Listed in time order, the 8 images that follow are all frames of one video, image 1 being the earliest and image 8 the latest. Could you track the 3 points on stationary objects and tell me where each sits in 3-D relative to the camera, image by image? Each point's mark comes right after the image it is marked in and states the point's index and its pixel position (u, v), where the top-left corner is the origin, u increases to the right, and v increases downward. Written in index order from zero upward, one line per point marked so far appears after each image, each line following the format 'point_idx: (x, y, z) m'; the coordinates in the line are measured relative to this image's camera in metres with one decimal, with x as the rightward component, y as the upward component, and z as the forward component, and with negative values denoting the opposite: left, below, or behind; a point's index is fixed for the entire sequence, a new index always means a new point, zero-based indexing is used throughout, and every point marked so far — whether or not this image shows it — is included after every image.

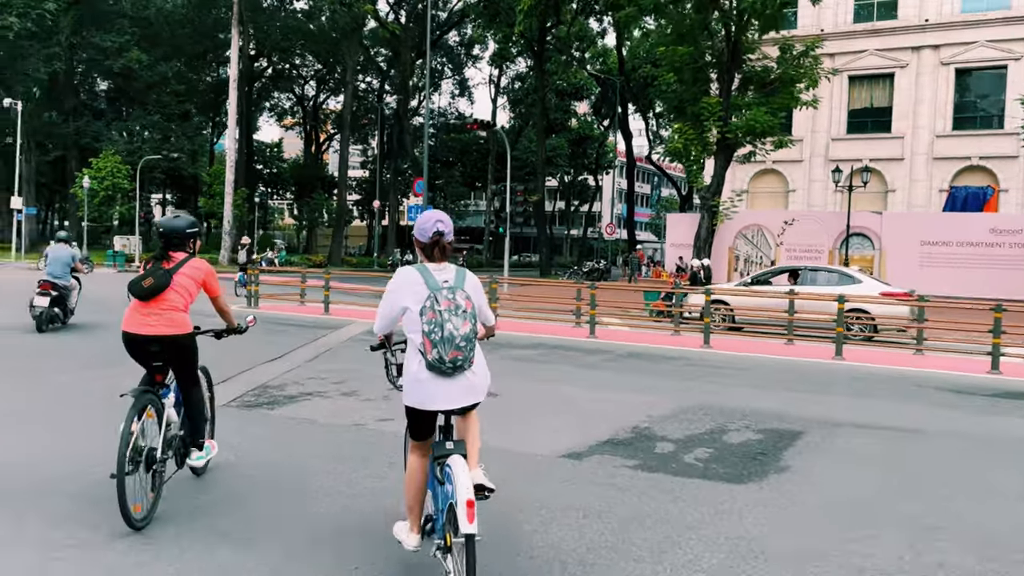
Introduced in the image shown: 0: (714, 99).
0: (+4.7, +4.3, +19.7) m
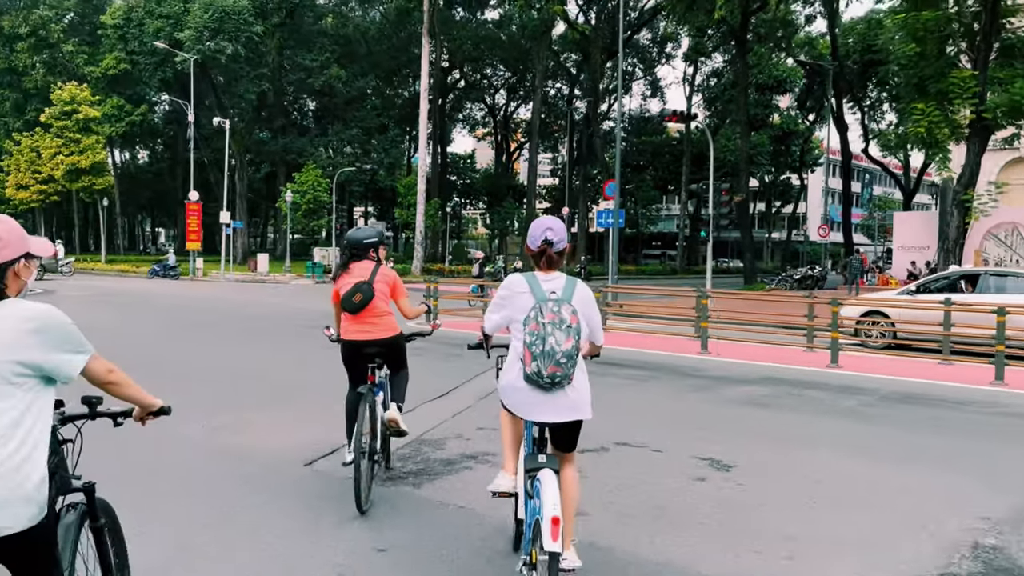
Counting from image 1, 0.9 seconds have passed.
0: (+8.8, +4.1, +16.6) m
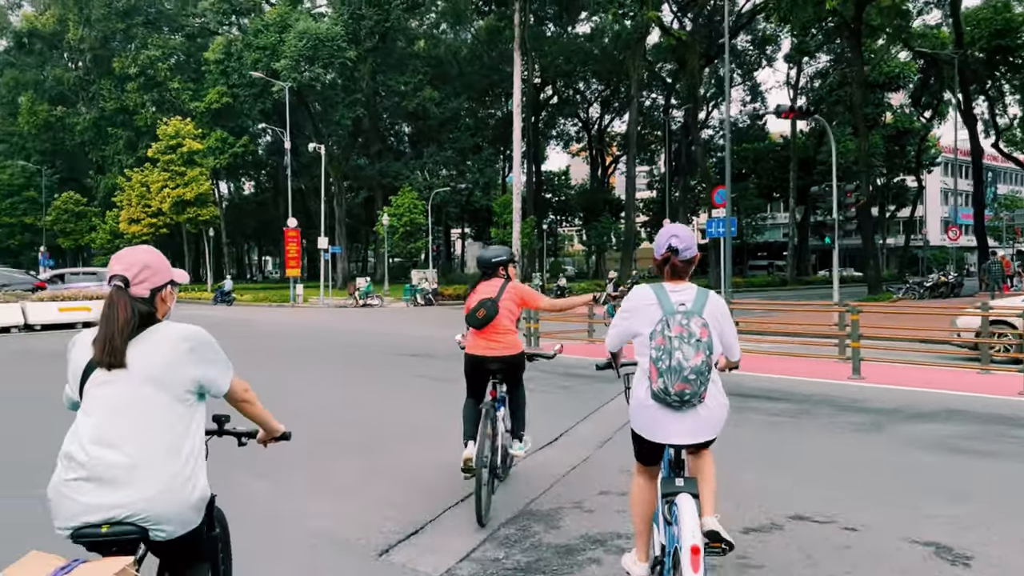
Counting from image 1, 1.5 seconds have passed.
0: (+10.5, +4.1, +14.5) m
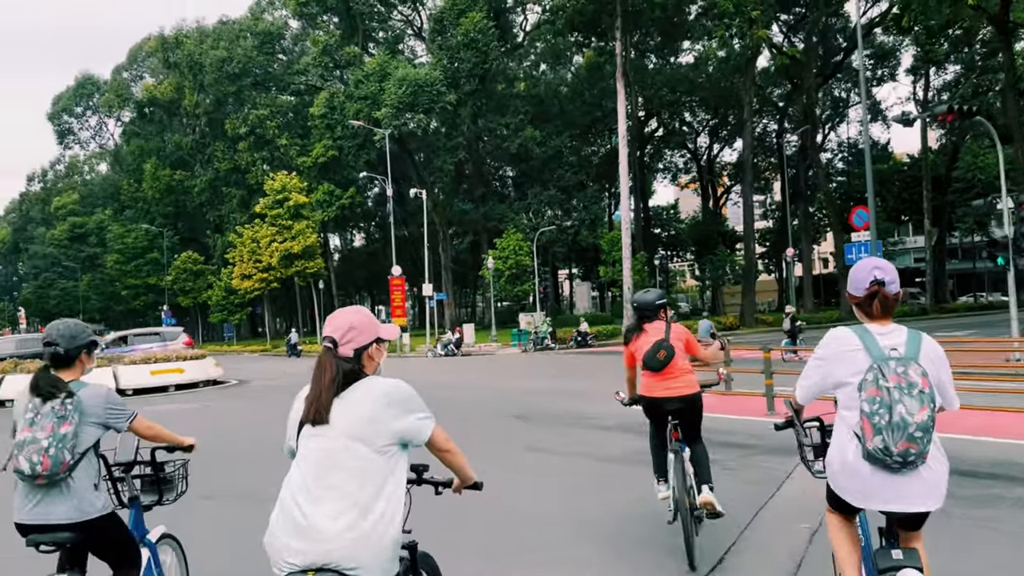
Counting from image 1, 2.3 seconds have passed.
0: (+12.0, +3.9, +11.8) m
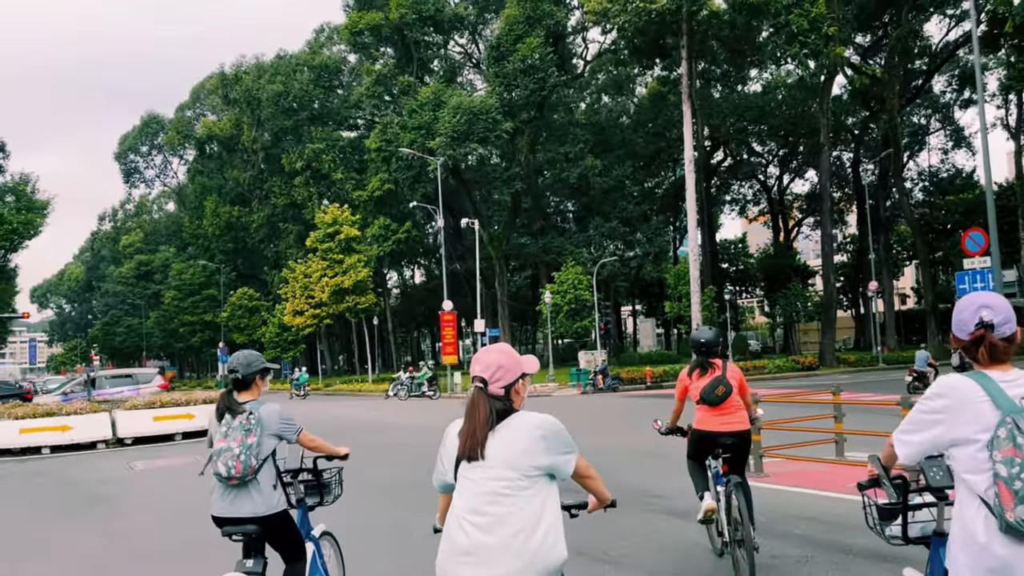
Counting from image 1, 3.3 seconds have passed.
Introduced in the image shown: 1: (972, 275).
0: (+12.6, +3.5, +9.2) m
1: (+7.6, +0.2, +14.1) m
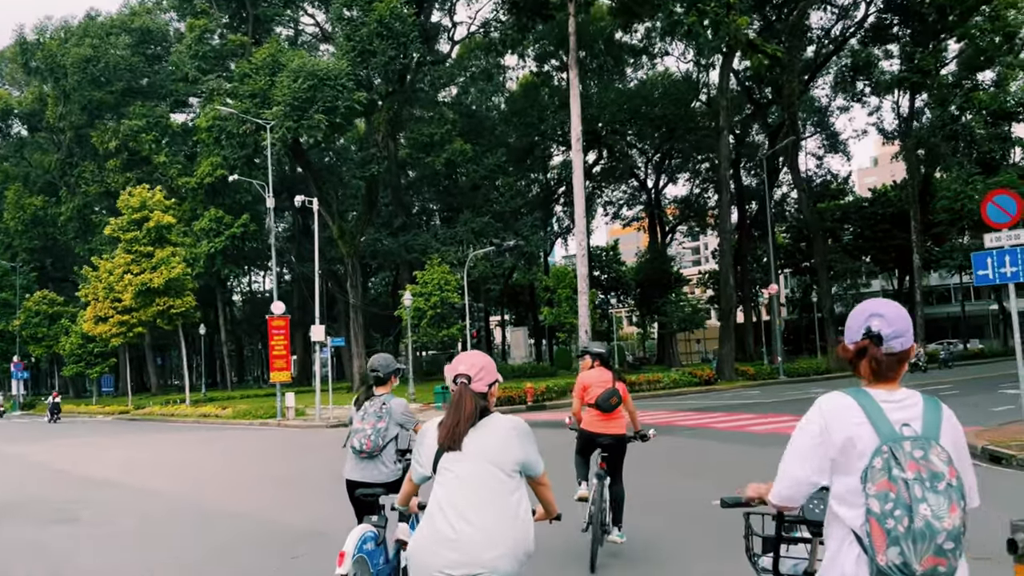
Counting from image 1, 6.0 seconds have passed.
0: (+11.5, +3.7, +6.1) m
1: (+5.8, +0.4, +10.1) m
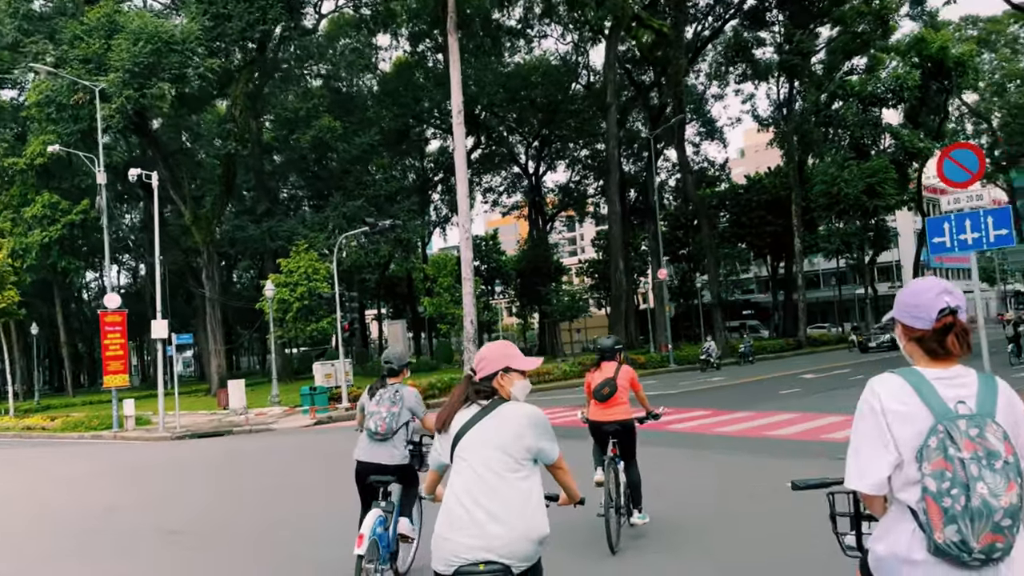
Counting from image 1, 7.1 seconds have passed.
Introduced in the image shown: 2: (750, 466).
0: (+10.7, +4.1, +5.6) m
1: (+4.5, +0.7, +8.8) m
2: (+2.8, -2.1, +10.1) m
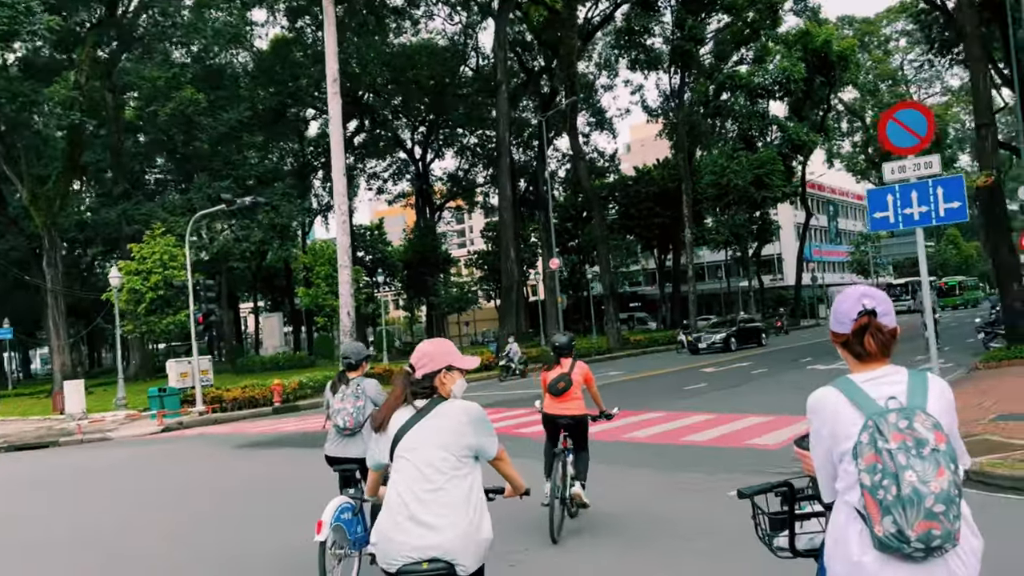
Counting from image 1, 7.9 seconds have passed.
0: (+10.0, +4.2, +5.2) m
1: (+3.4, +0.9, +7.6) m
2: (+1.5, -1.9, +8.7) m
